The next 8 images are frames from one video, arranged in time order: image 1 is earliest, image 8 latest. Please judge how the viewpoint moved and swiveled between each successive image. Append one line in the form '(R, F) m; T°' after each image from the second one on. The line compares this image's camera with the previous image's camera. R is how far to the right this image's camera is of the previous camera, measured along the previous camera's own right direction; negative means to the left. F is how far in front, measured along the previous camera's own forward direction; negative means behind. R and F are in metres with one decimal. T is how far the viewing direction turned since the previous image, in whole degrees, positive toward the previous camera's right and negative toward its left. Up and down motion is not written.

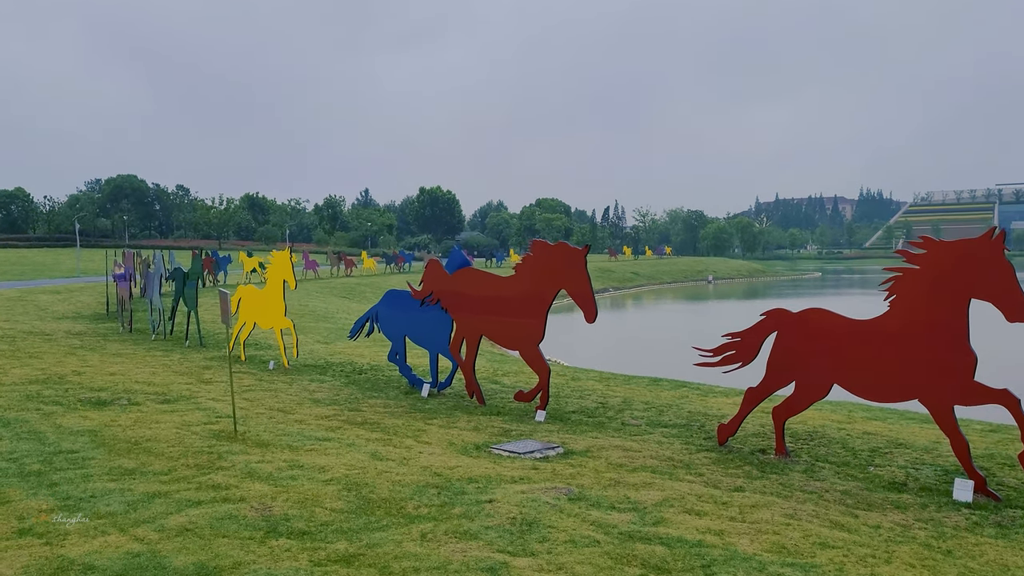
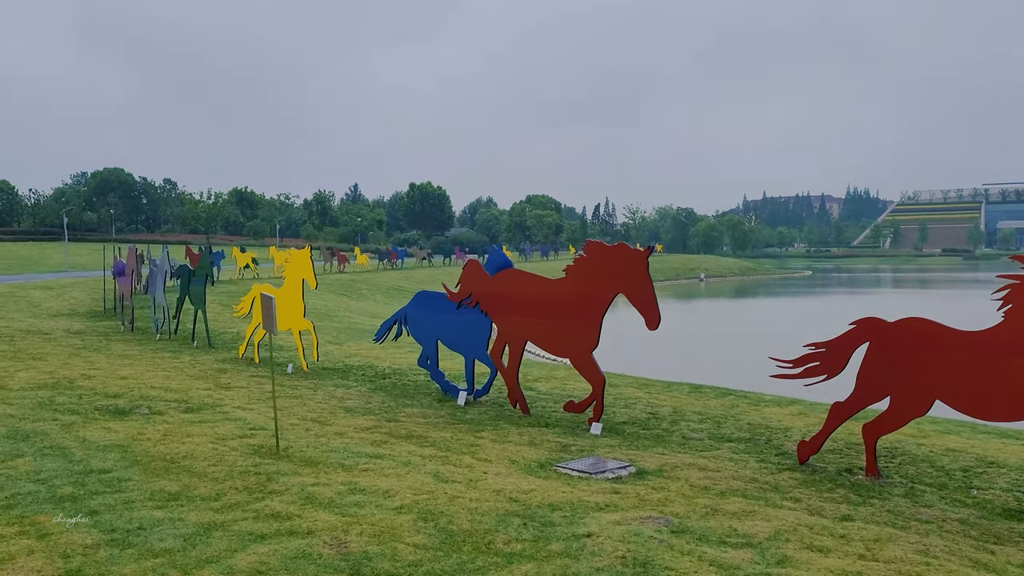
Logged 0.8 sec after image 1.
(-0.7, +0.6) m; +1°
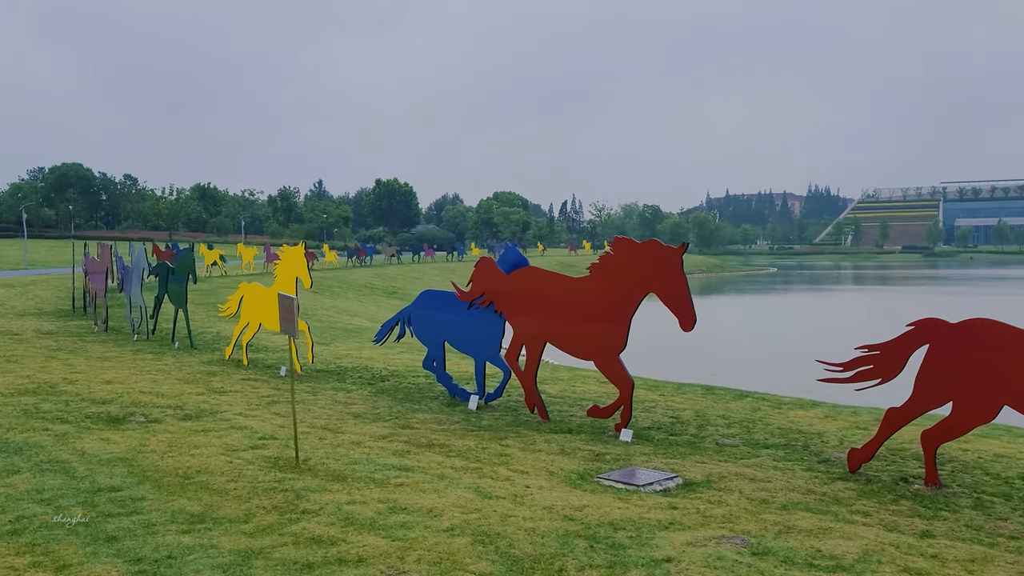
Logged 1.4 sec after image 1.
(-0.6, +0.5) m; +2°
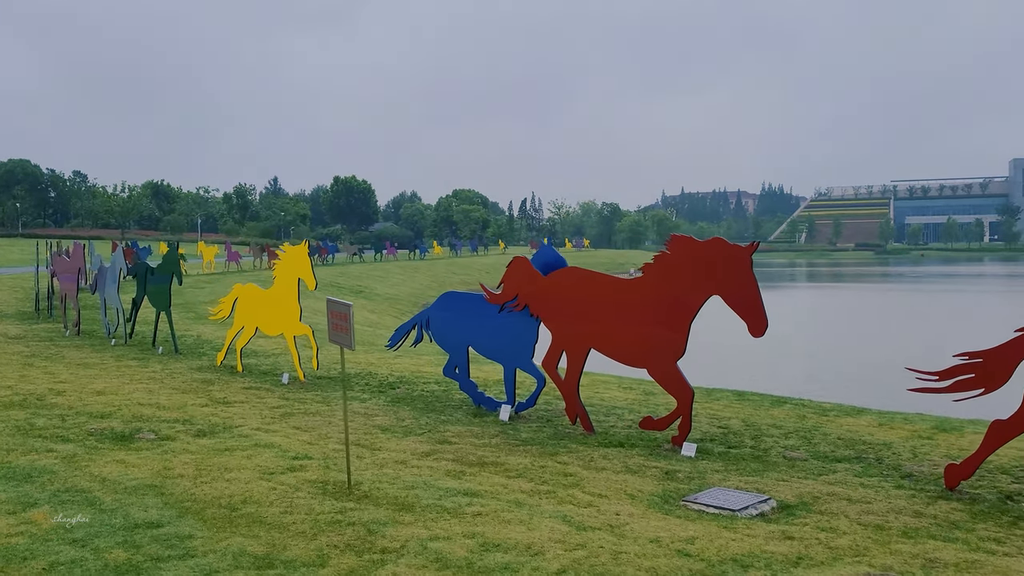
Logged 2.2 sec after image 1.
(-0.8, +0.7) m; +3°
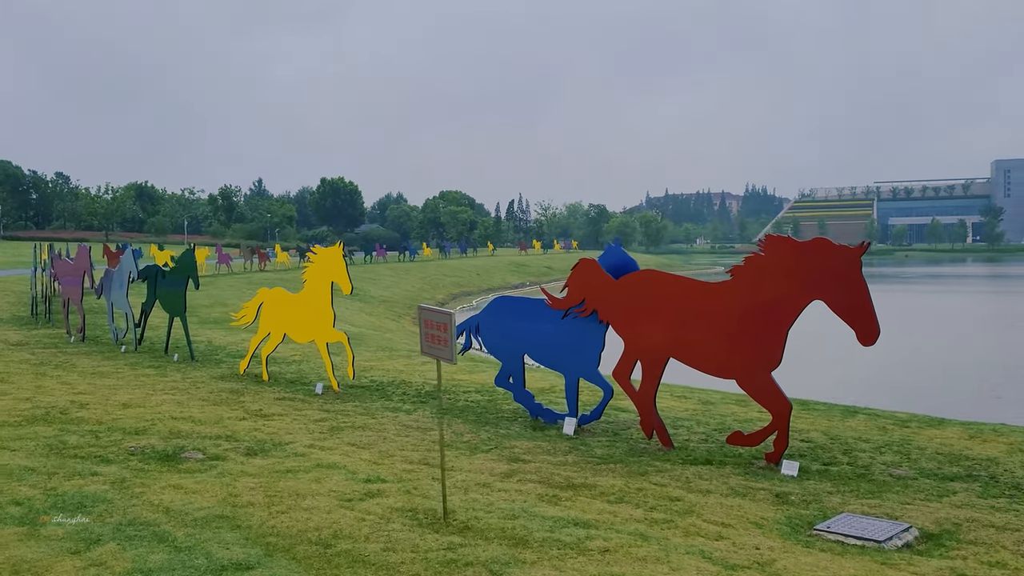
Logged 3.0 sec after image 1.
(-0.8, +0.7) m; +1°
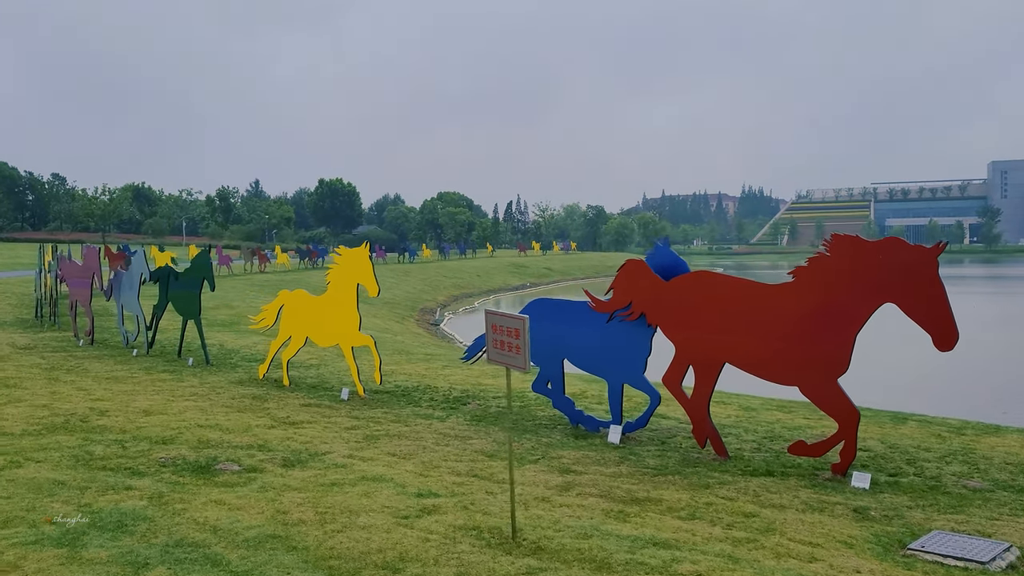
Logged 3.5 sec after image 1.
(-0.4, +0.4) m; 0°
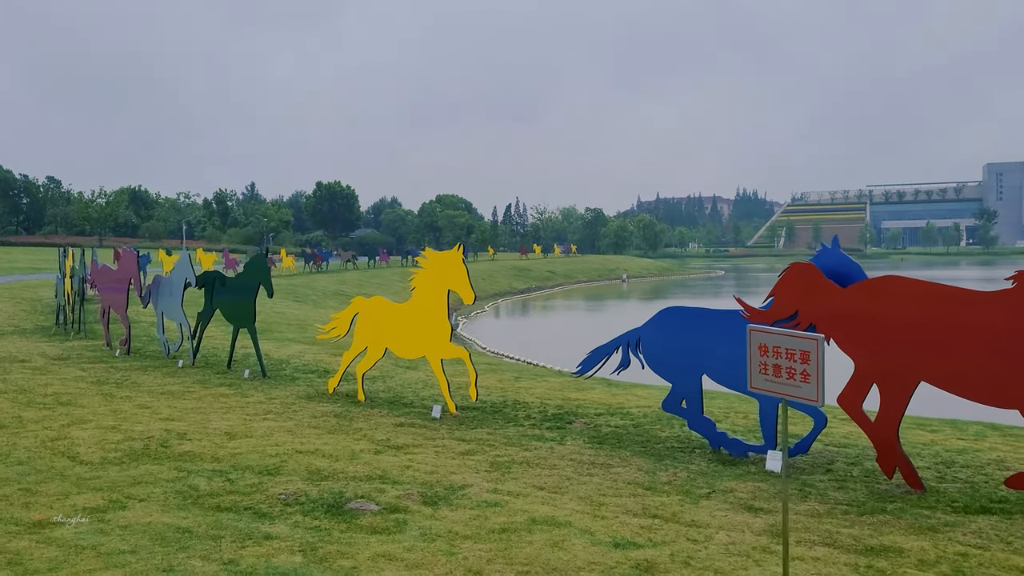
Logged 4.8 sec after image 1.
(-1.3, +1.0) m; 0°
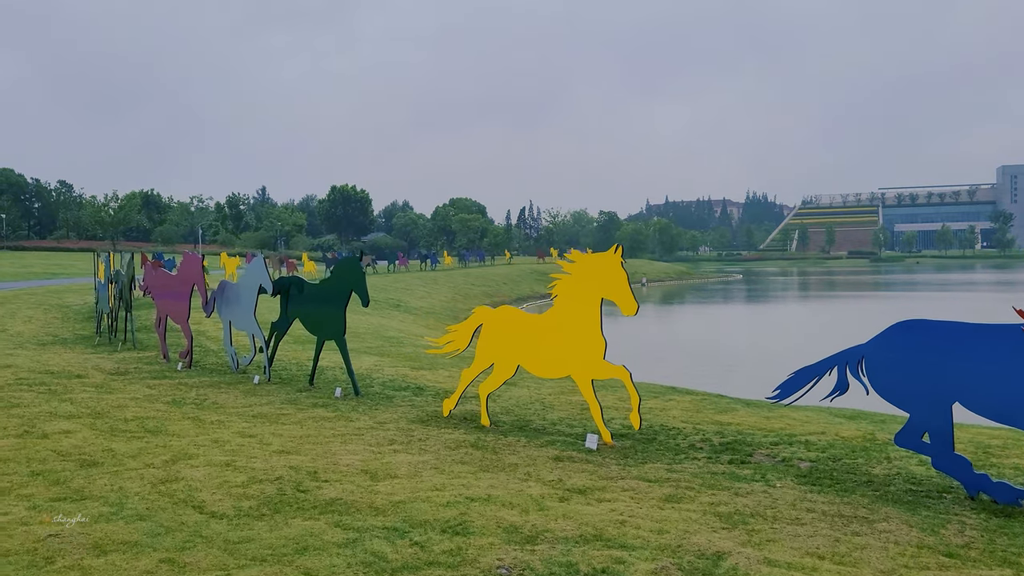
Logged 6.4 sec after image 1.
(-1.6, +1.5) m; 0°
